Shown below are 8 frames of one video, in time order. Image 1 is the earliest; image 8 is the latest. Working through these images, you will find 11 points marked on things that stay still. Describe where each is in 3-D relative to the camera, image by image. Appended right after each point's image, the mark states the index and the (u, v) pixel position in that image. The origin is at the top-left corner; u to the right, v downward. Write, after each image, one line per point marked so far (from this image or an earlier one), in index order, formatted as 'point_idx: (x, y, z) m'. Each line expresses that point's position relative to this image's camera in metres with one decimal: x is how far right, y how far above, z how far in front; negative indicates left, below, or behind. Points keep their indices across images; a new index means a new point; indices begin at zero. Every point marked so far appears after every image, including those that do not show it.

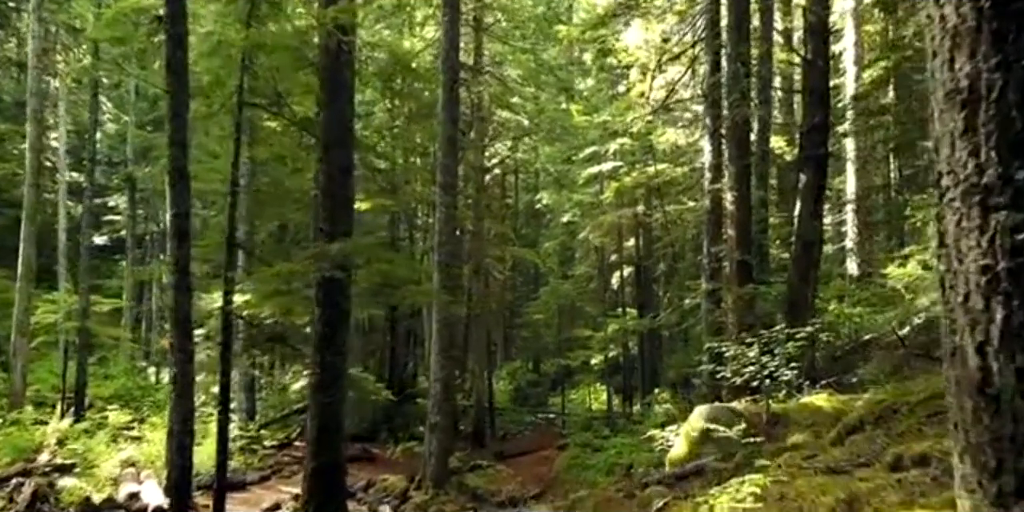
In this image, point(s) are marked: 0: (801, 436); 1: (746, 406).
0: (+3.4, -2.1, +8.5) m
1: (+3.3, -2.1, +10.4) m
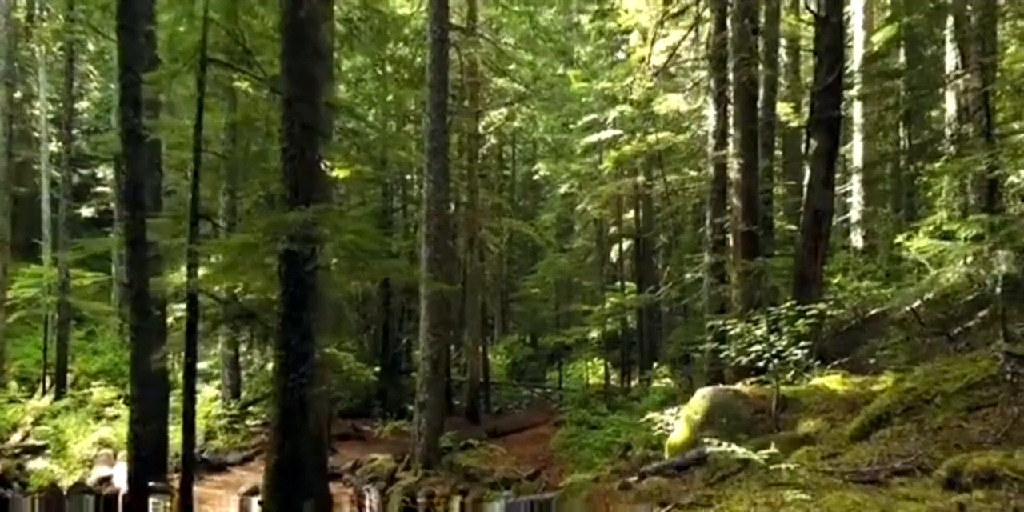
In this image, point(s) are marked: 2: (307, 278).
0: (+3.2, -1.8, +7.7) m
1: (+3.2, -1.8, +9.6) m
2: (-2.2, -0.2, +7.6) m
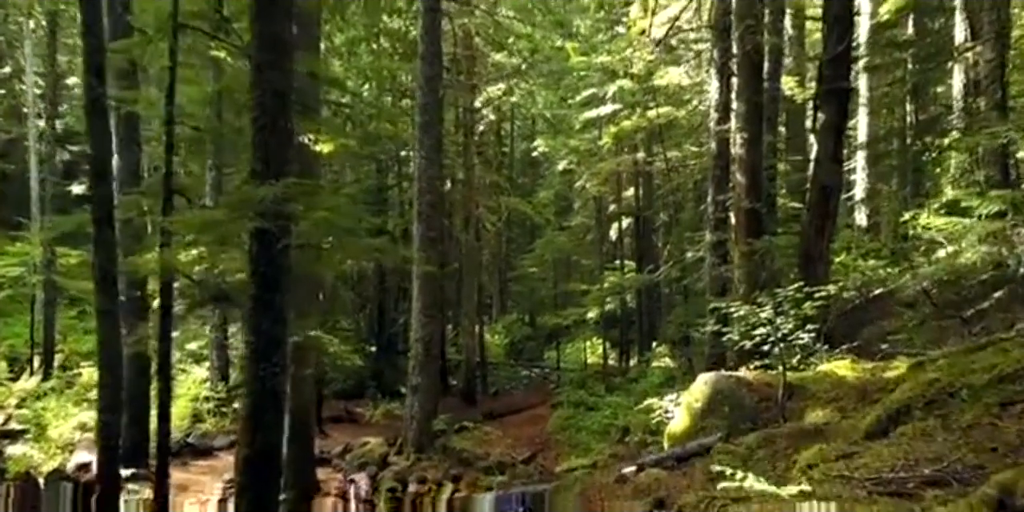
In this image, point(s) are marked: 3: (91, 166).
0: (+3.1, -1.6, +7.2) m
1: (+3.1, -1.5, +9.1) m
2: (-2.3, 0.0, +7.0) m
3: (-5.5, +1.2, +9.5) m
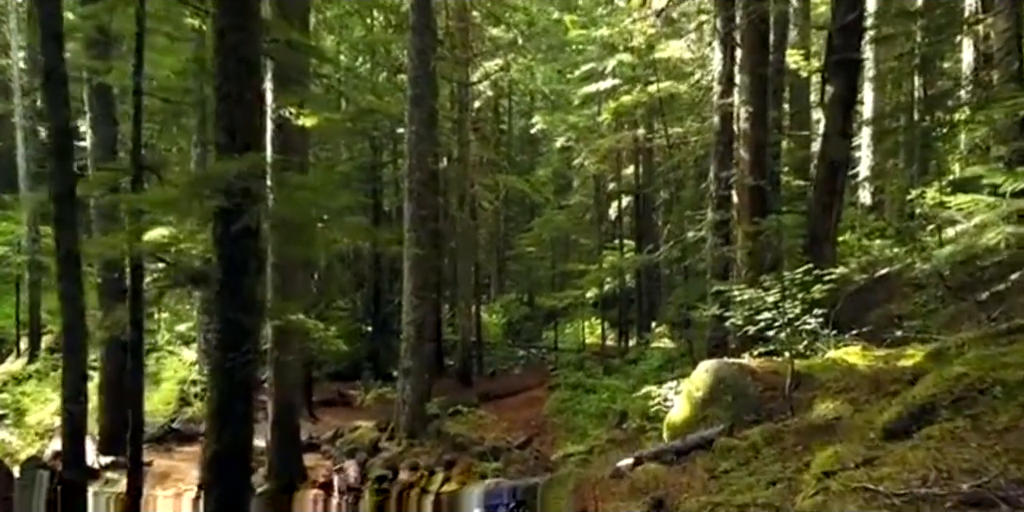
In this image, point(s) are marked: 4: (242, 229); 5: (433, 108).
0: (+3.0, -1.4, +6.7) m
1: (+2.9, -1.3, +8.6) m
2: (-2.4, +0.2, +6.5) m
3: (-5.6, +1.4, +8.9) m
4: (-2.4, +0.2, +6.5) m
5: (-1.7, +3.2, +15.8) m
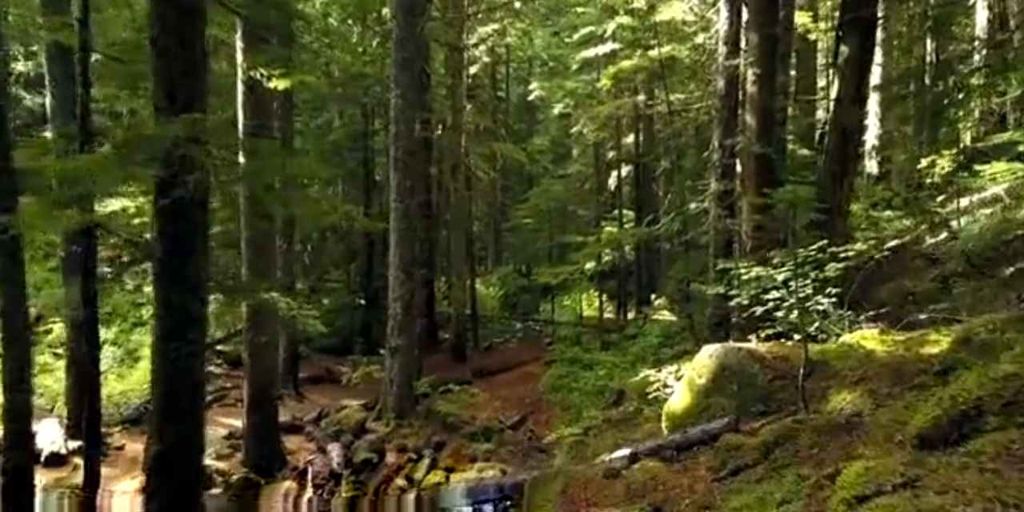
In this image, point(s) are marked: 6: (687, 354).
0: (+2.9, -1.2, +6.0) m
1: (+2.8, -1.0, +7.9) m
2: (-2.5, +0.3, +5.7) m
3: (-5.8, +1.7, +8.1) m
4: (-2.6, +0.4, +5.7) m
5: (-1.9, +3.8, +14.9) m
6: (+3.7, -2.0, +15.3) m
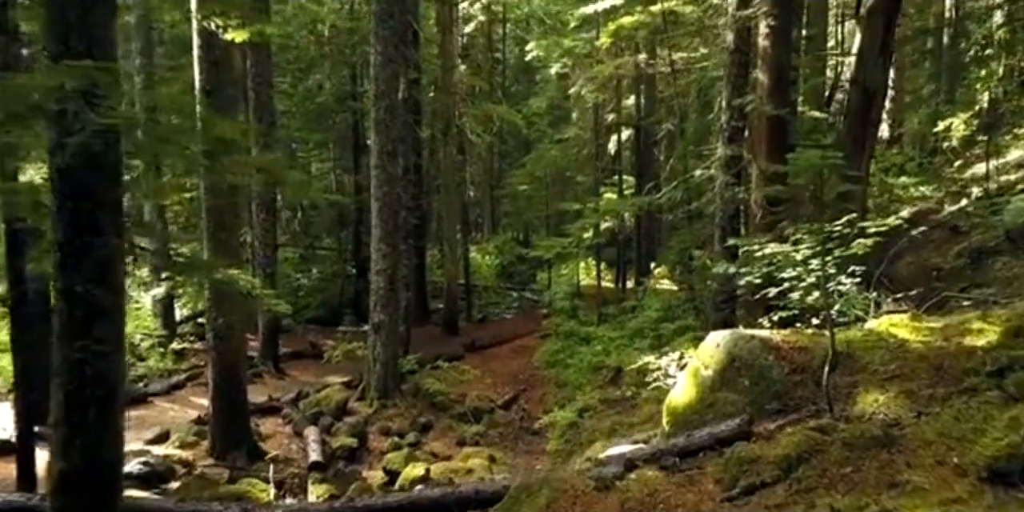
0: (+2.7, -1.1, +5.1) m
1: (+2.6, -0.7, +7.0) m
2: (-2.7, +0.5, +4.7) m
3: (-5.9, +1.9, +7.0) m
4: (-2.7, +0.5, +4.7) m
5: (-2.0, +4.4, +13.8) m
6: (+3.5, -1.5, +14.4) m
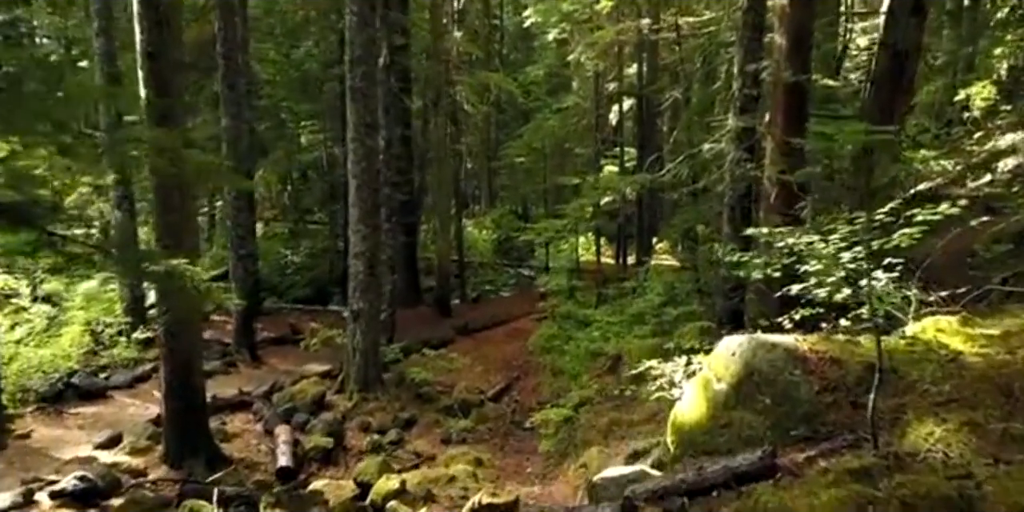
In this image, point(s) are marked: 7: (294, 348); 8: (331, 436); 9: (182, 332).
0: (+2.5, -1.1, +4.0) m
1: (+2.4, -0.7, +5.9) m
2: (-2.9, +0.4, +3.6) m
3: (-6.1, +2.0, +5.8) m
4: (-2.9, +0.5, +3.6) m
5: (-2.2, +4.7, +12.5) m
6: (+3.3, -1.1, +13.3) m
7: (-4.8, -2.0, +16.1) m
8: (-2.8, -2.8, +11.3) m
9: (-4.1, -0.9, +9.1) m
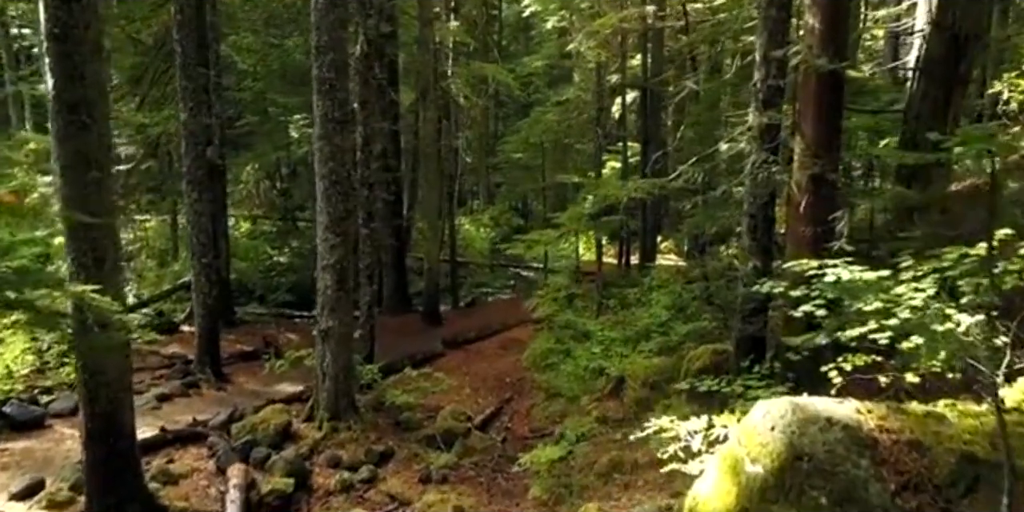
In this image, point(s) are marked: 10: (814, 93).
0: (+2.3, -1.4, +2.6) m
1: (+2.2, -1.0, +4.5) m
2: (-3.1, +0.1, +2.2) m
3: (-6.3, +1.7, +4.4) m
4: (-3.1, +0.2, +2.1) m
5: (-2.4, +4.5, +11.0) m
6: (+3.2, -1.3, +11.9) m
7: (-5.0, -2.1, +14.7) m
8: (-3.0, -3.0, +9.9) m
9: (-4.3, -1.2, +7.7) m
10: (+3.4, +1.9, +8.1) m
